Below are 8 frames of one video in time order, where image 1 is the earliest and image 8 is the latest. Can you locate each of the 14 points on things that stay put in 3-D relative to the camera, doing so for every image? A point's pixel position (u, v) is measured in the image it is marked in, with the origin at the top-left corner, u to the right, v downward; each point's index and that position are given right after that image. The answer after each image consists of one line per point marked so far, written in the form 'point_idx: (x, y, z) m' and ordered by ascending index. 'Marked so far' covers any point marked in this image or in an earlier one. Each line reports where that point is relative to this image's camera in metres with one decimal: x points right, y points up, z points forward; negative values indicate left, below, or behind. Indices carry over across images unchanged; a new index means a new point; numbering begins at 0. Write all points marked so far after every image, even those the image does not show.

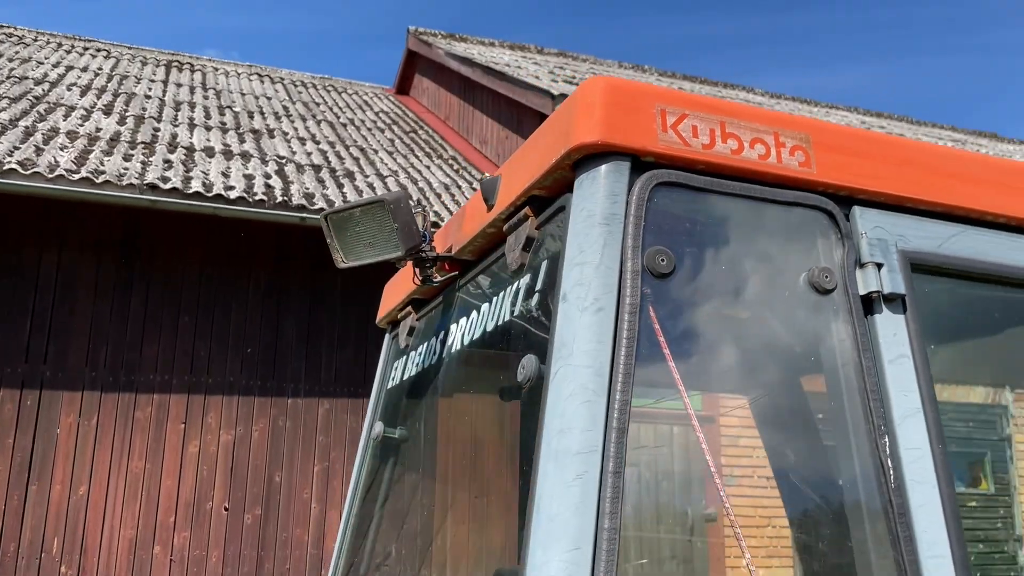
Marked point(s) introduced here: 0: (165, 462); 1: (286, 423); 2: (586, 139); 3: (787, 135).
0: (-2.9, -1.4, +6.7) m
1: (-2.0, -1.1, +7.1) m
2: (+0.1, +0.2, +1.3) m
3: (+0.4, +0.2, +1.4) m
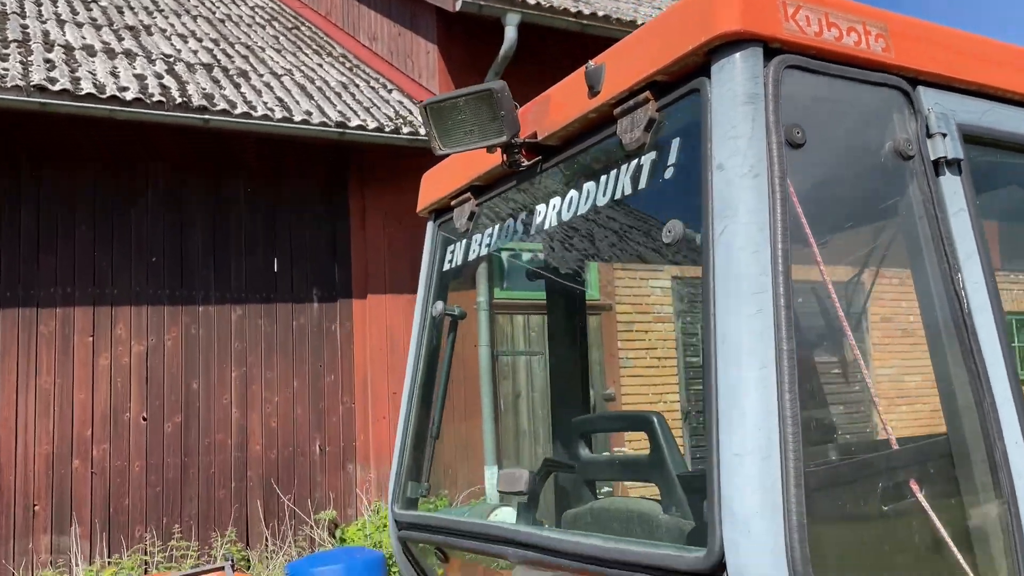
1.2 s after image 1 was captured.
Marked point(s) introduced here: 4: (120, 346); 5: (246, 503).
0: (-3.4, -0.7, +6.6) m
1: (-2.6, -0.3, +7.0) m
2: (+0.4, +0.4, +1.5) m
3: (+0.7, +0.5, +1.6) m
4: (-3.1, -0.5, +6.7) m
5: (-2.3, -1.8, +7.1) m
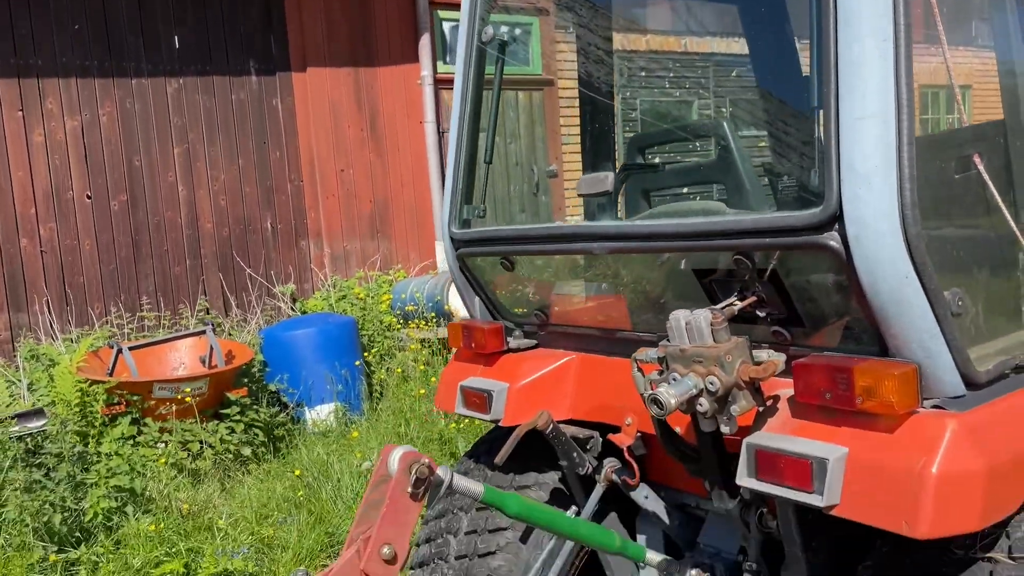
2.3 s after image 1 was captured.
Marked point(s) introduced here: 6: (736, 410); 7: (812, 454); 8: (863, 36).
0: (-3.7, +1.0, +6.3) m
1: (-2.9, +1.5, +6.7) m
2: (+0.6, +1.0, +1.5) m
3: (+0.9, +1.1, +1.6) m
4: (-3.4, +1.3, +6.4) m
5: (-2.6, +0.1, +7.2) m
6: (+0.4, -0.2, +1.6) m
7: (+0.5, -0.3, +1.5) m
8: (+0.6, +0.4, +1.5) m
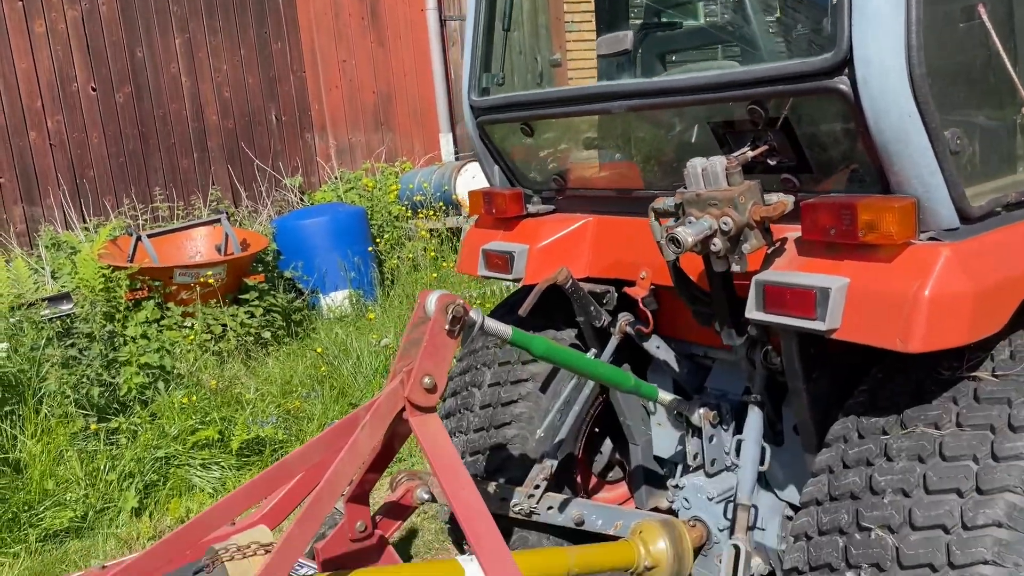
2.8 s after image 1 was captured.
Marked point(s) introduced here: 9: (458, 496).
0: (-3.6, +1.8, +6.2) m
1: (-2.8, +2.3, +6.6) m
2: (+0.6, +1.3, +1.4) m
3: (+0.9, +1.4, +1.6) m
4: (-3.4, +2.1, +6.4) m
5: (-2.6, +1.0, +7.3) m
6: (+0.5, +0.1, +1.7) m
7: (+0.6, 0.0, +1.7) m
8: (+0.7, +0.7, +1.5) m
9: (-0.1, -0.4, +1.8) m
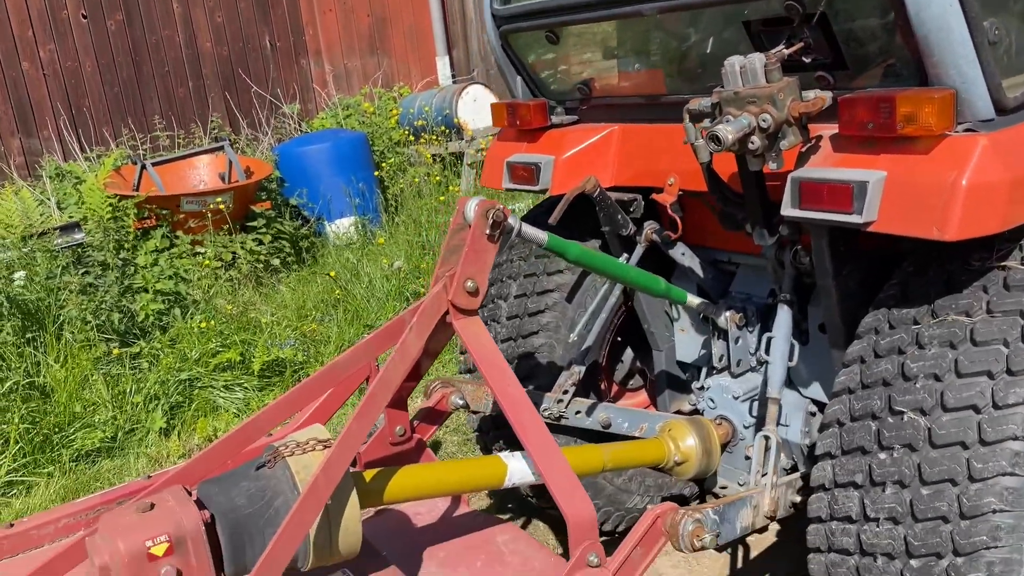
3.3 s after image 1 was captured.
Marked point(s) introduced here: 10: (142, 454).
0: (-3.6, +2.3, +6.1) m
1: (-2.9, +2.9, +6.4) m
2: (+0.7, +1.5, +1.4) m
3: (+1.0, +1.6, +1.5) m
4: (-3.4, +2.6, +6.2) m
5: (-2.5, +1.6, +7.2) m
6: (+0.6, +0.3, +1.8) m
7: (+0.7, +0.2, +1.7) m
8: (+0.7, +0.9, +1.5) m
9: (0.0, -0.2, +1.8) m
10: (-1.6, -0.7, +3.8) m
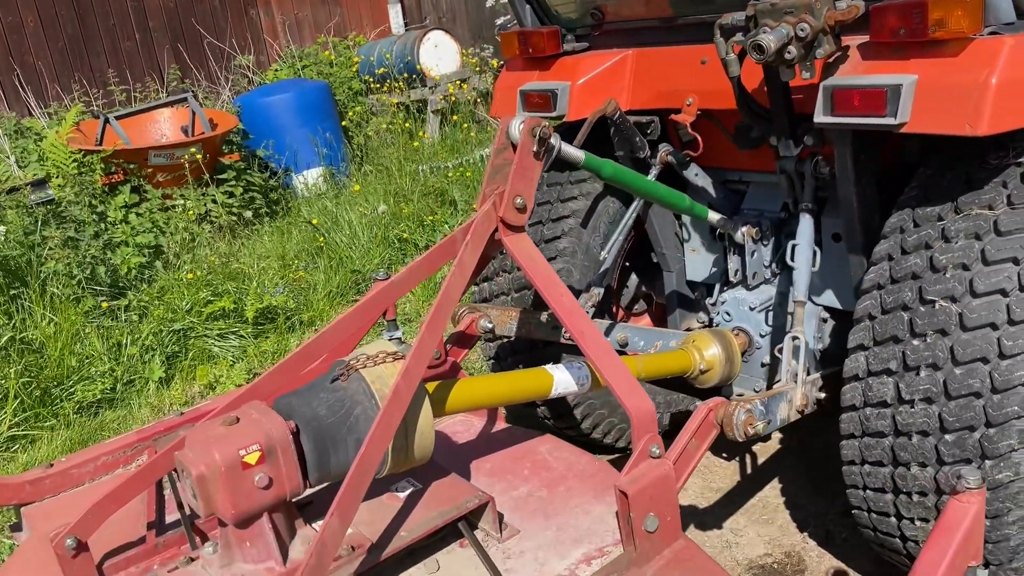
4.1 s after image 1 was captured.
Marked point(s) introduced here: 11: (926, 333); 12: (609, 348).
0: (-3.9, +2.5, +5.8) m
1: (-3.2, +3.1, +6.1) m
2: (+0.8, +1.7, +1.4) m
3: (+1.1, +1.8, +1.6) m
4: (-3.7, +2.9, +5.9) m
5: (-2.9, +2.0, +7.0) m
6: (+0.7, +0.5, +1.8) m
7: (+0.8, +0.4, +1.8) m
8: (+0.8, +1.1, +1.6) m
9: (+0.1, 0.0, +1.9) m
10: (-1.6, -0.5, +3.8) m
11: (+0.9, -0.1, +1.8) m
12: (+0.2, -0.1, +1.9) m
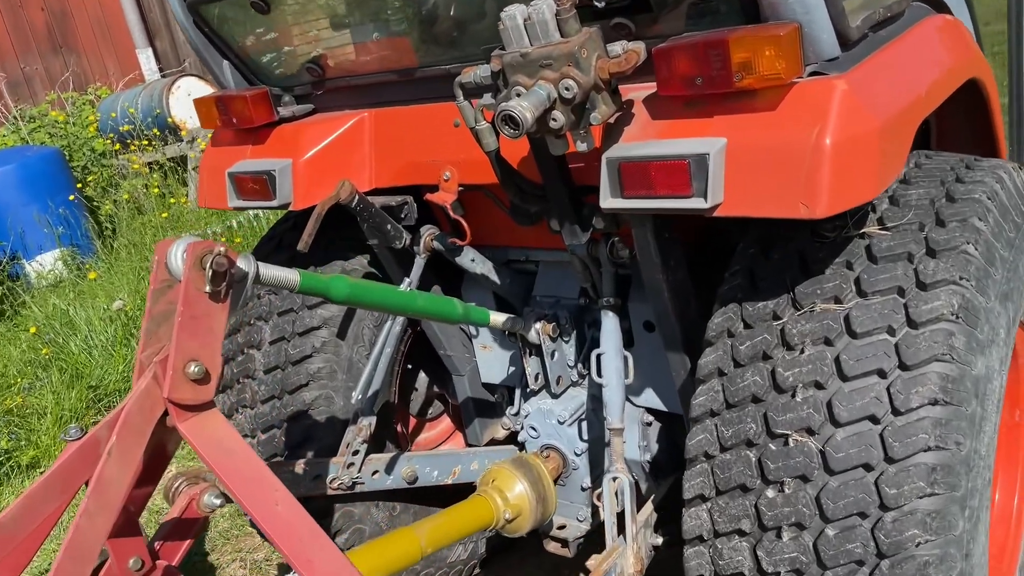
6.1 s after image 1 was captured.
0: (-5.3, +1.6, +4.3) m
1: (-4.8, +2.3, +4.8) m
2: (+0.2, +1.5, +0.9) m
3: (+0.4, +1.6, +1.2) m
4: (-5.2, +1.9, +4.4) m
5: (-4.5, +1.1, +5.7) m
6: (+0.1, +0.3, +1.3) m
7: (+0.3, +0.2, +1.3) m
8: (+0.3, +0.9, +1.1) m
9: (-0.4, -0.3, +1.3) m
10: (-2.4, -1.1, +2.7) m
11: (+0.4, -0.3, +1.4) m
12: (-0.2, -0.4, +1.3) m
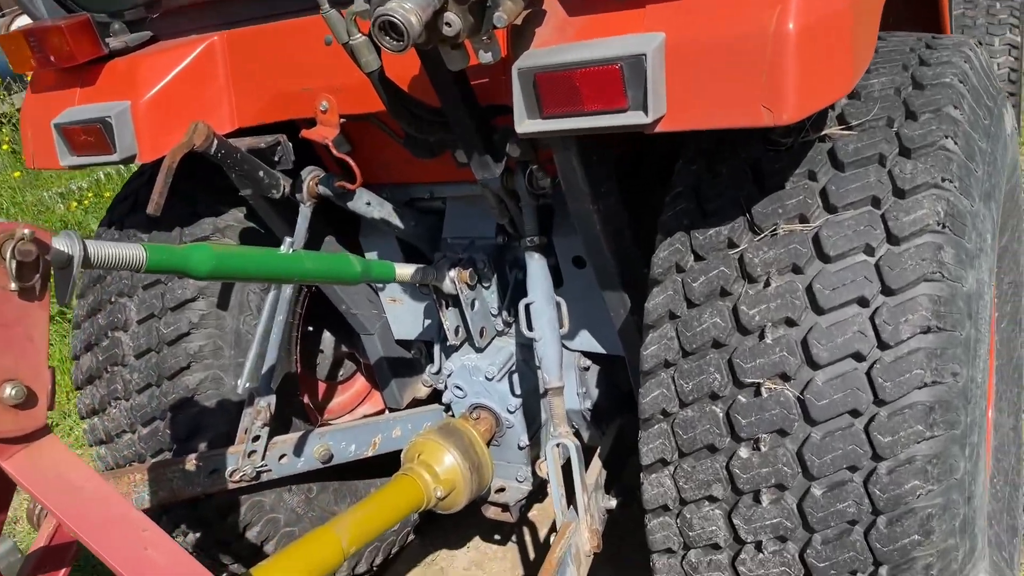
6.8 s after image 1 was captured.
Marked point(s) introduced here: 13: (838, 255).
0: (-5.8, +1.3, +3.3) m
1: (-5.4, +2.1, +3.7) m
2: (0.0, +1.5, +0.6) m
3: (+0.1, +1.7, +0.8) m
4: (-5.8, +1.7, +3.4) m
5: (-5.1, +1.0, +4.8) m
6: (0.0, +0.3, +1.0) m
7: (+0.1, +0.3, +1.0) m
8: (+0.1, +1.0, +0.8) m
9: (-0.4, -0.3, +1.0) m
10: (-2.5, -1.2, +2.3) m
11: (+0.3, -0.2, +1.2) m
12: (-0.3, -0.4, +1.0) m
13: (+0.4, 0.0, +1.1) m
